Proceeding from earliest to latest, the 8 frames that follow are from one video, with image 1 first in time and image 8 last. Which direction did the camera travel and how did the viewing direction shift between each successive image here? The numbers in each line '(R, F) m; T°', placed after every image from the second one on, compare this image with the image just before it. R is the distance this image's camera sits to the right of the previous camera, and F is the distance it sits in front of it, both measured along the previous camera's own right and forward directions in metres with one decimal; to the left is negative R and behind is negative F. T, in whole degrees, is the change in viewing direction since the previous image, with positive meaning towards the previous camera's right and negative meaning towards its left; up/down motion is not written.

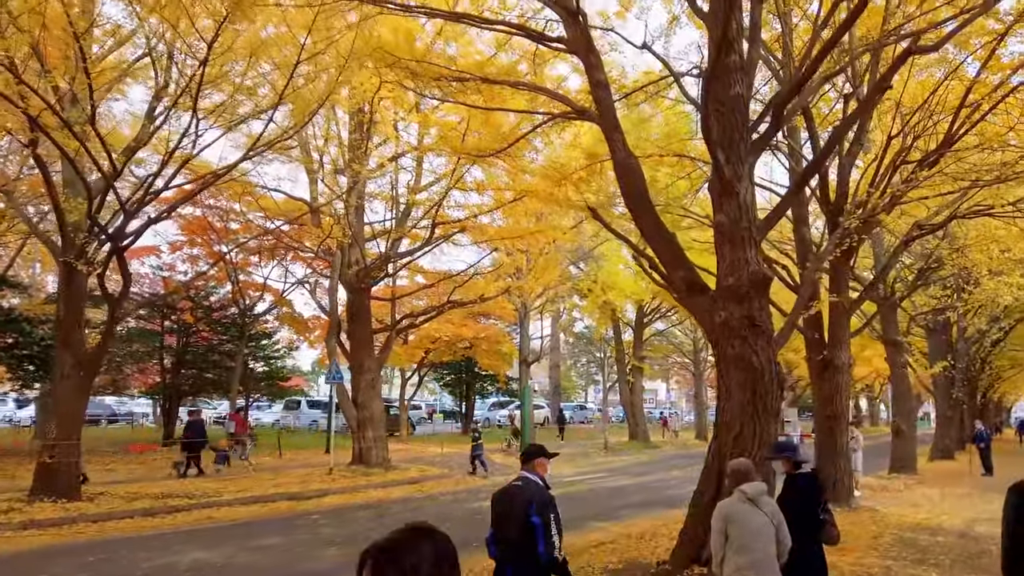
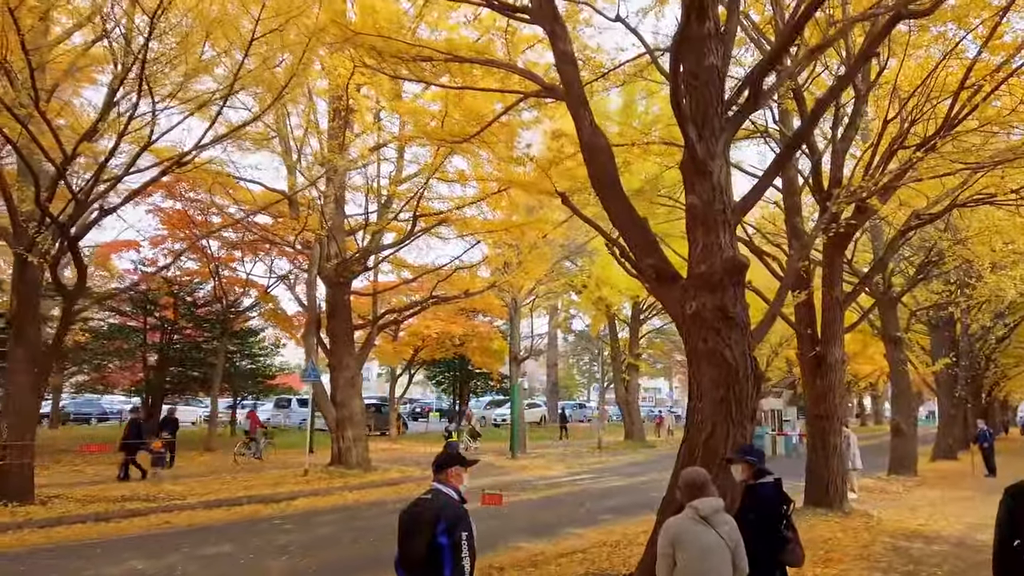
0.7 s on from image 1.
(+0.4, +0.6) m; 0°
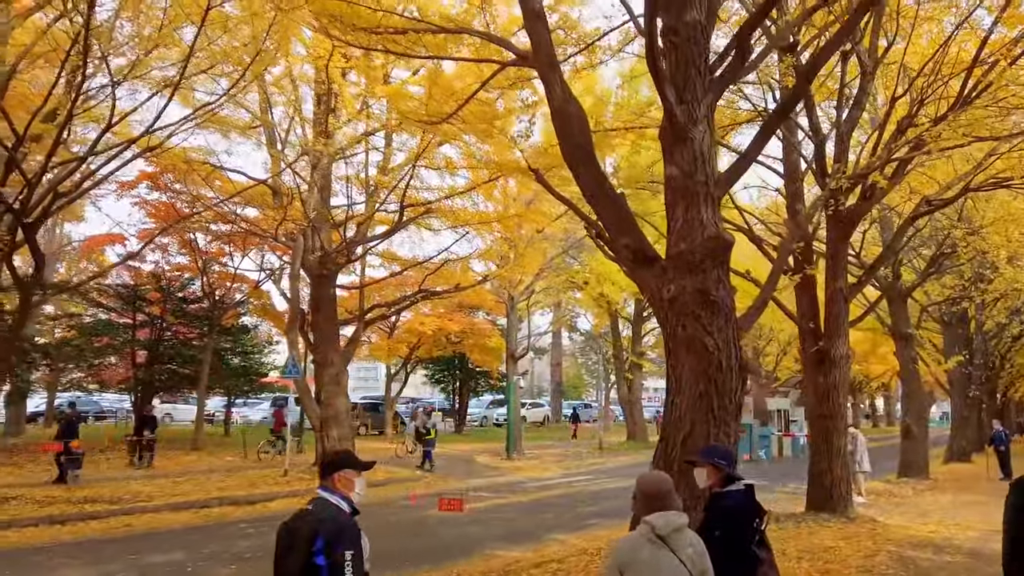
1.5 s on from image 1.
(+0.4, +0.6) m; -1°
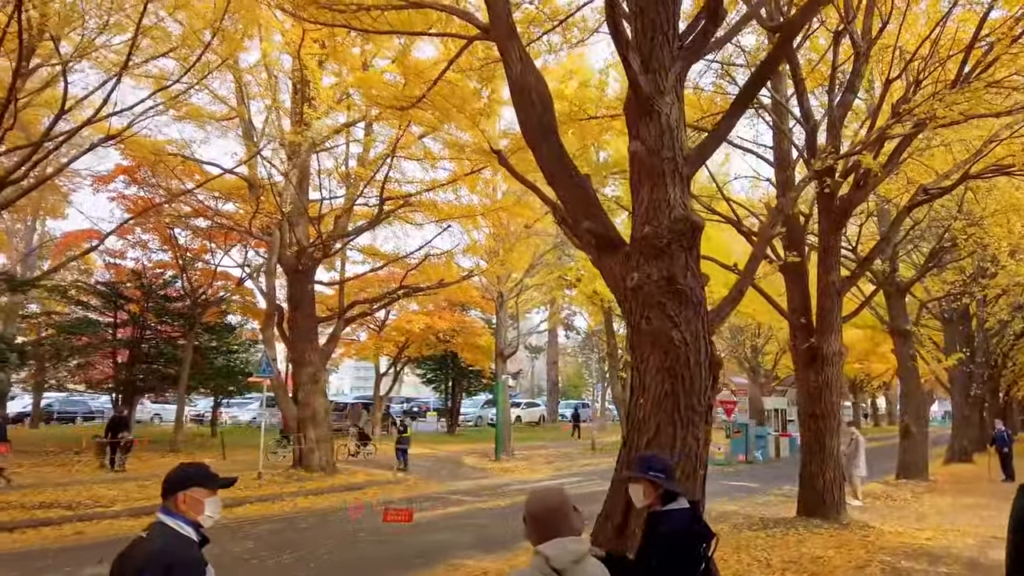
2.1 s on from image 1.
(+0.3, +0.5) m; 0°
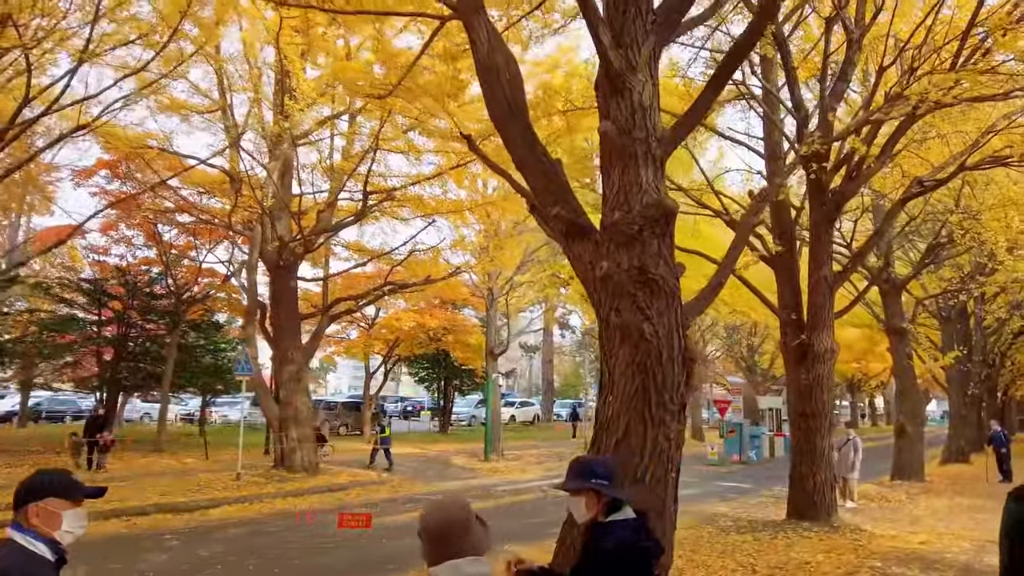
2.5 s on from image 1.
(+0.2, +0.3) m; 0°
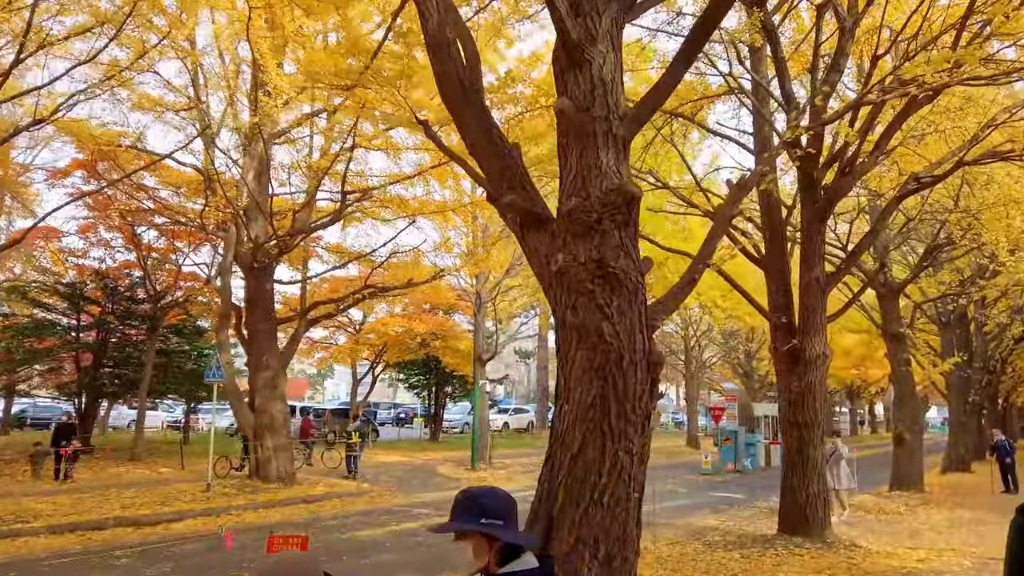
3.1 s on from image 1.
(+0.3, +0.5) m; 0°
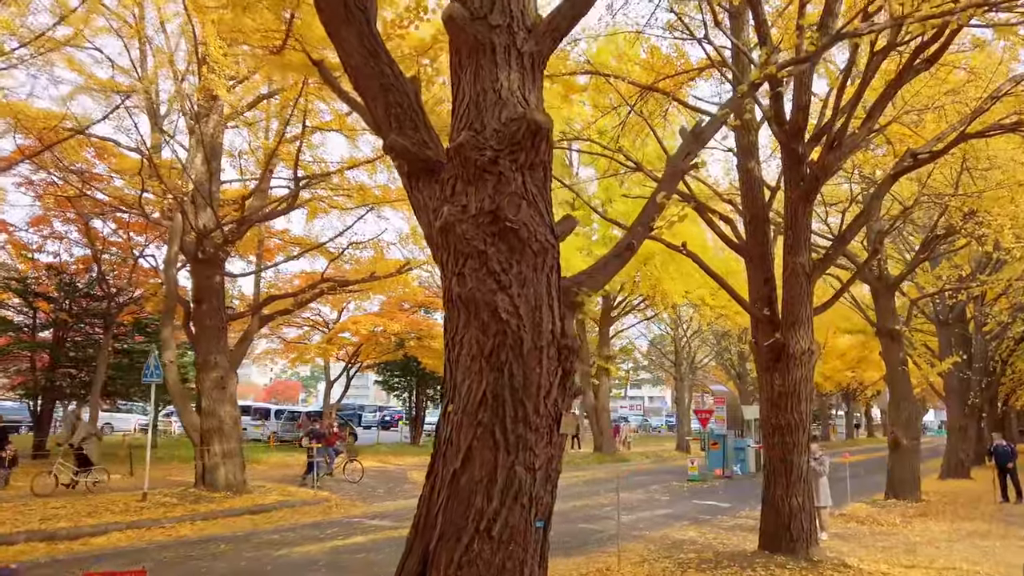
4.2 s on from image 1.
(+0.5, +0.9) m; 0°
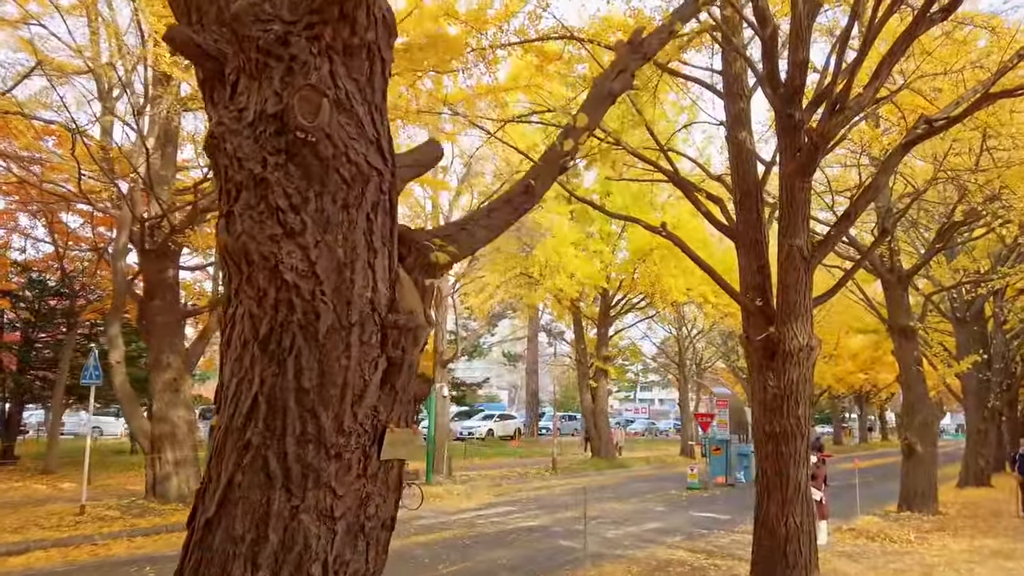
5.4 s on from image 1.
(+0.5, +1.0) m; -1°
